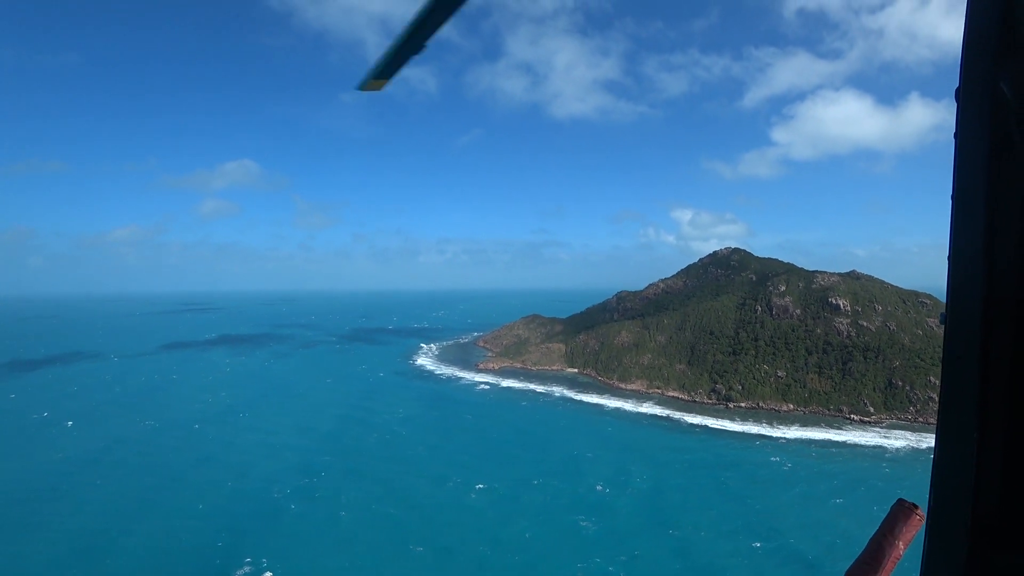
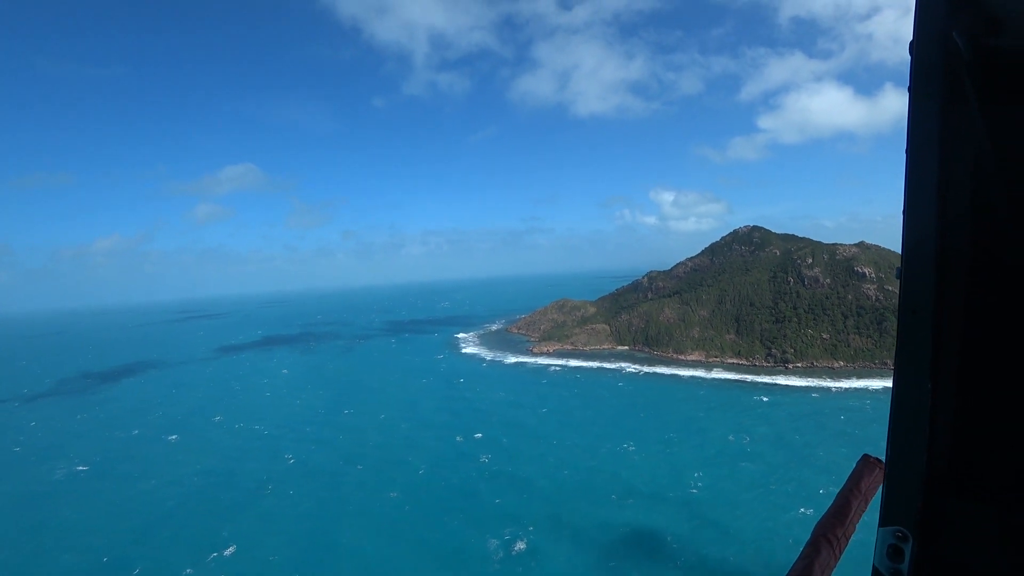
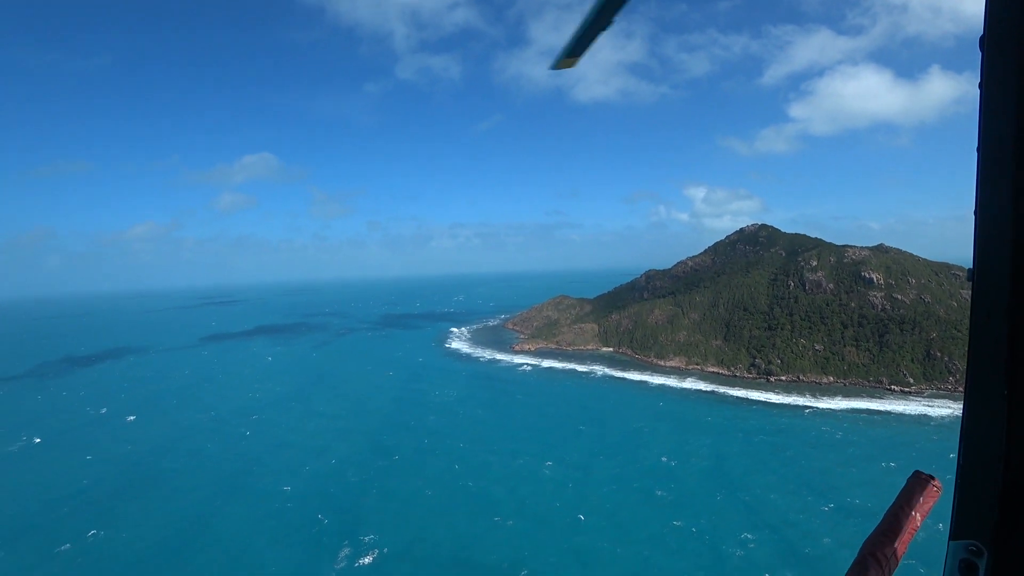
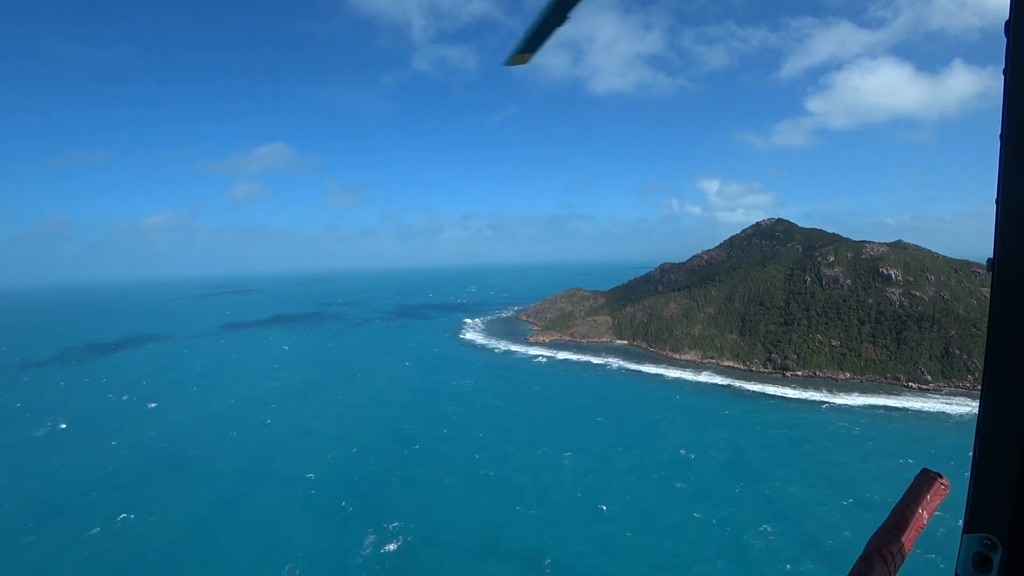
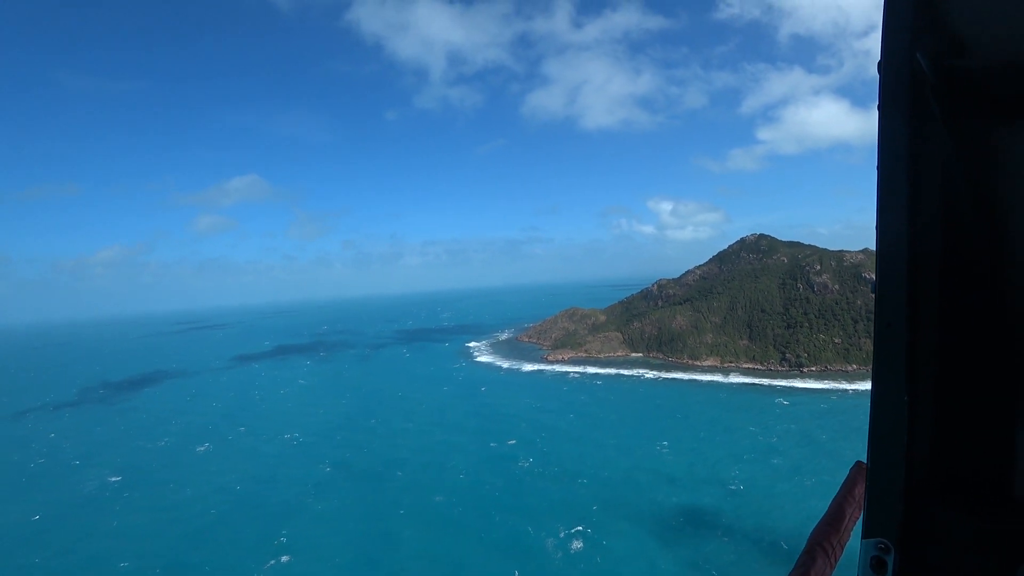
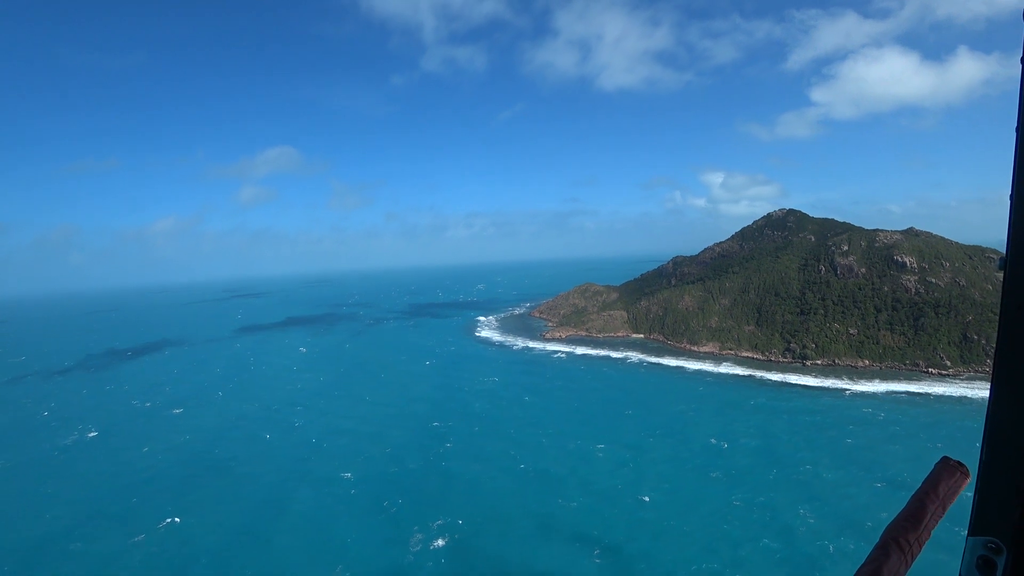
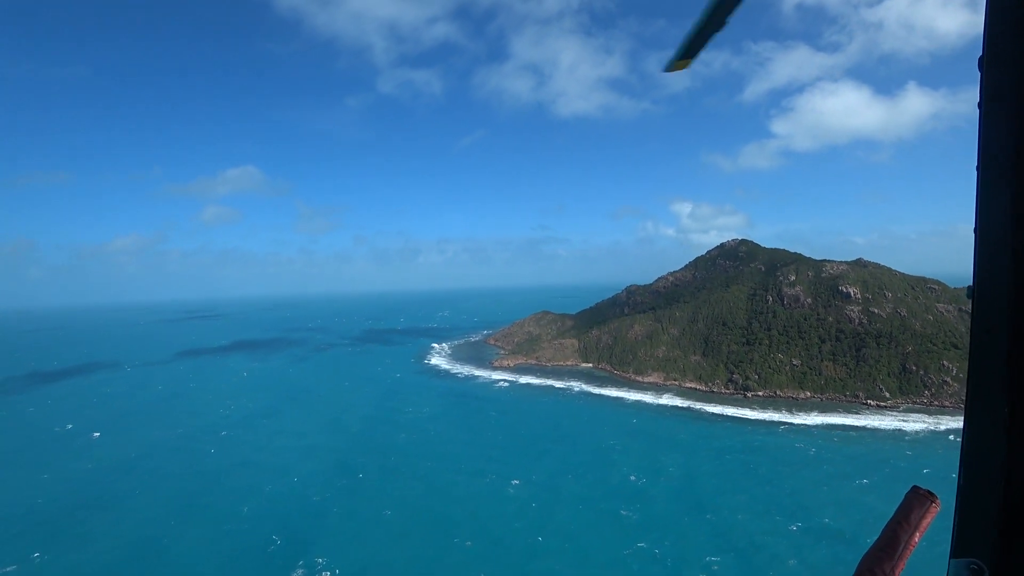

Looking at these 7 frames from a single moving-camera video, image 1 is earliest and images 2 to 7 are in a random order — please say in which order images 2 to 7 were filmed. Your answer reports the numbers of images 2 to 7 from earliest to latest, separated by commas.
7, 3, 4, 6, 2, 5
